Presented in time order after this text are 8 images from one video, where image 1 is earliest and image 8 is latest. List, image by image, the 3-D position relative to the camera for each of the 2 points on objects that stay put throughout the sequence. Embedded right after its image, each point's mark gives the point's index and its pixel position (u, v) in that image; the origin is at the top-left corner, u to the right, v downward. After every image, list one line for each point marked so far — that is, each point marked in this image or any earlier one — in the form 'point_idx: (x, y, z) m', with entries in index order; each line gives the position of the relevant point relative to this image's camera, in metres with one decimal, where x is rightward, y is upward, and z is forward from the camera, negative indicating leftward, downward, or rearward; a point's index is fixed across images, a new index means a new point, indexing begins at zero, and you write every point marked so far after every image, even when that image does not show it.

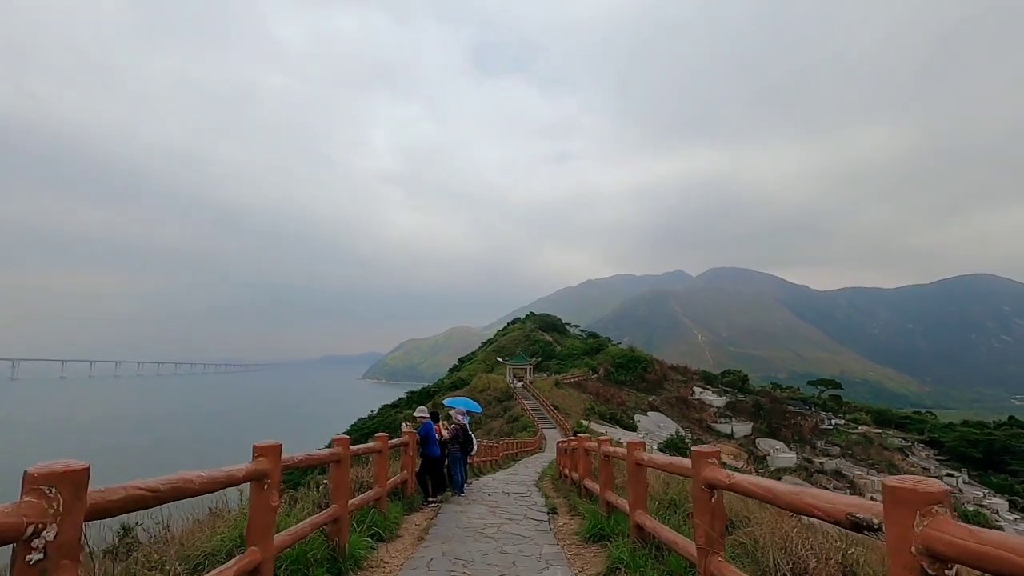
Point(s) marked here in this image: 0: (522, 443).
0: (+0.4, -5.1, +17.4) m
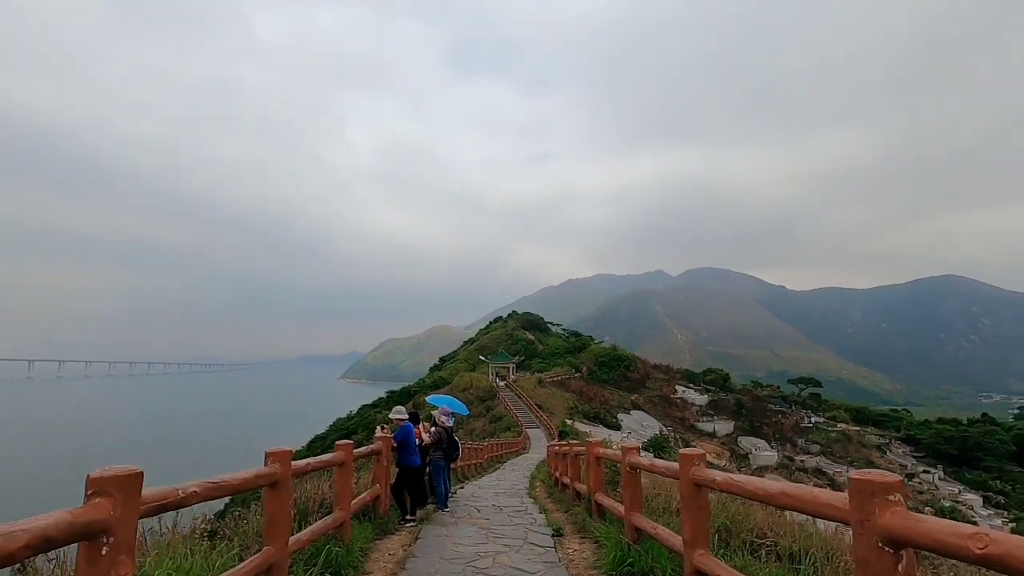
0: (-0.2, -5.0, +16.9) m
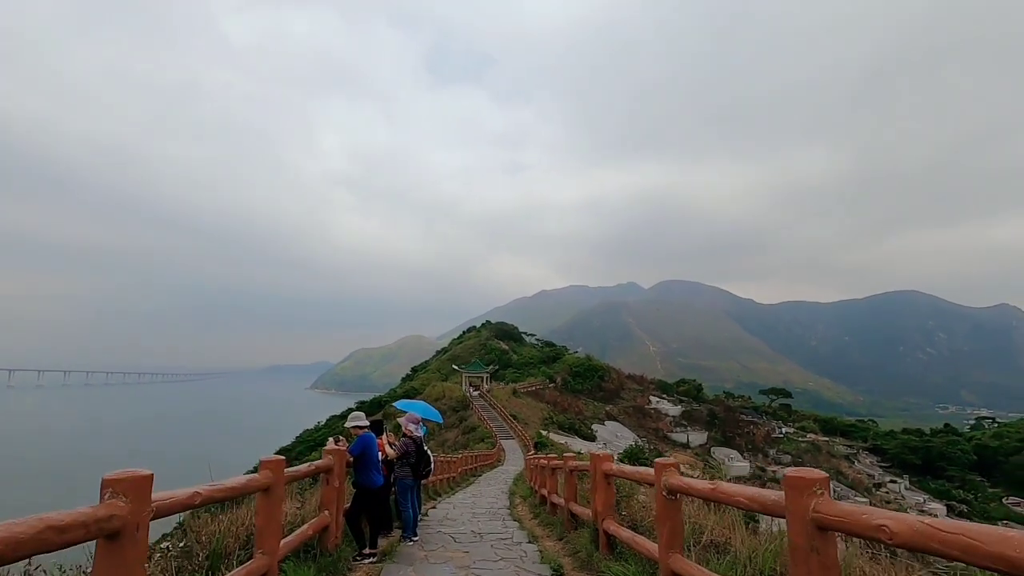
0: (-1.0, -5.2, +16.3) m
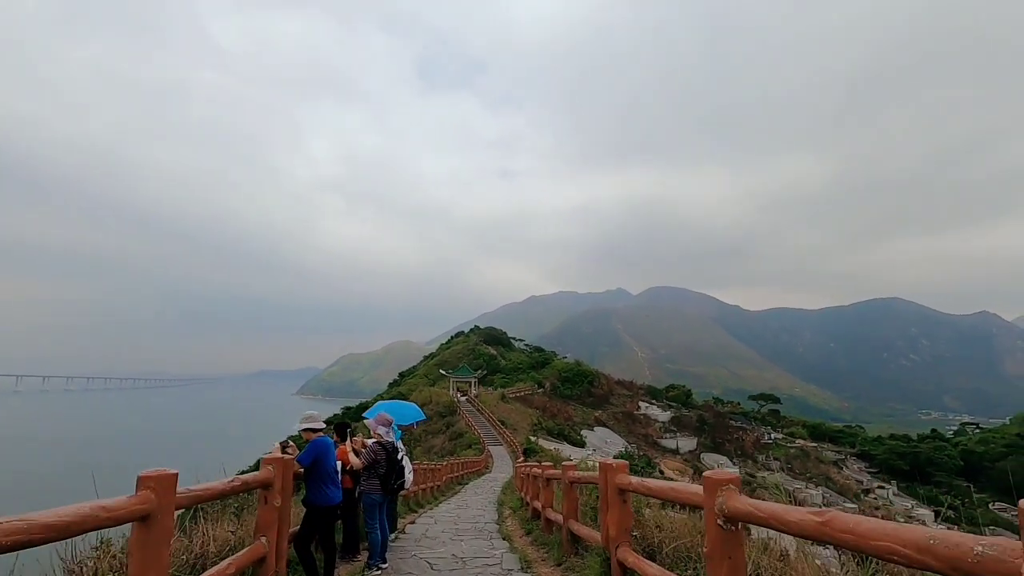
0: (-1.3, -5.3, +15.9) m
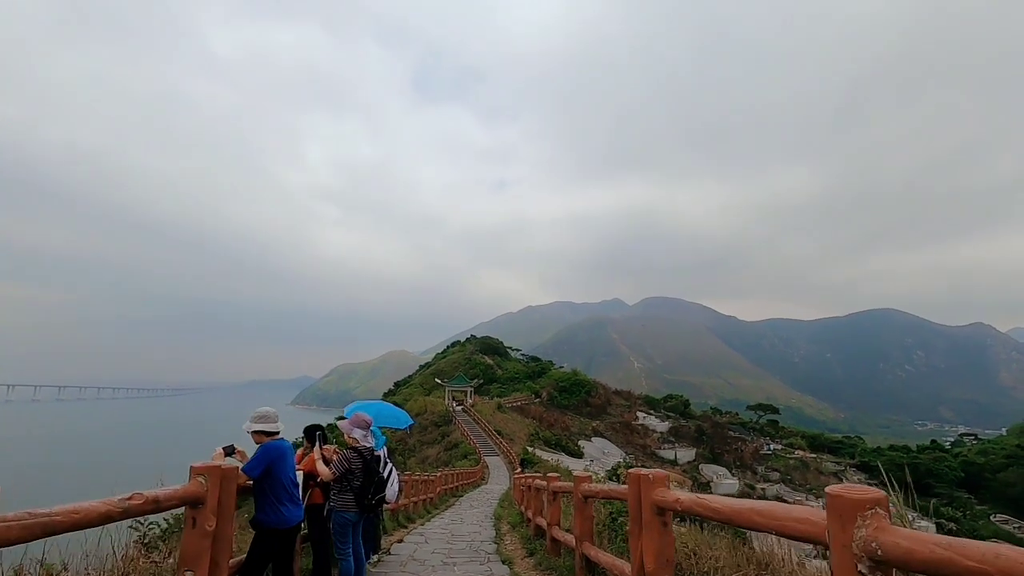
0: (-1.4, -5.4, +15.4) m
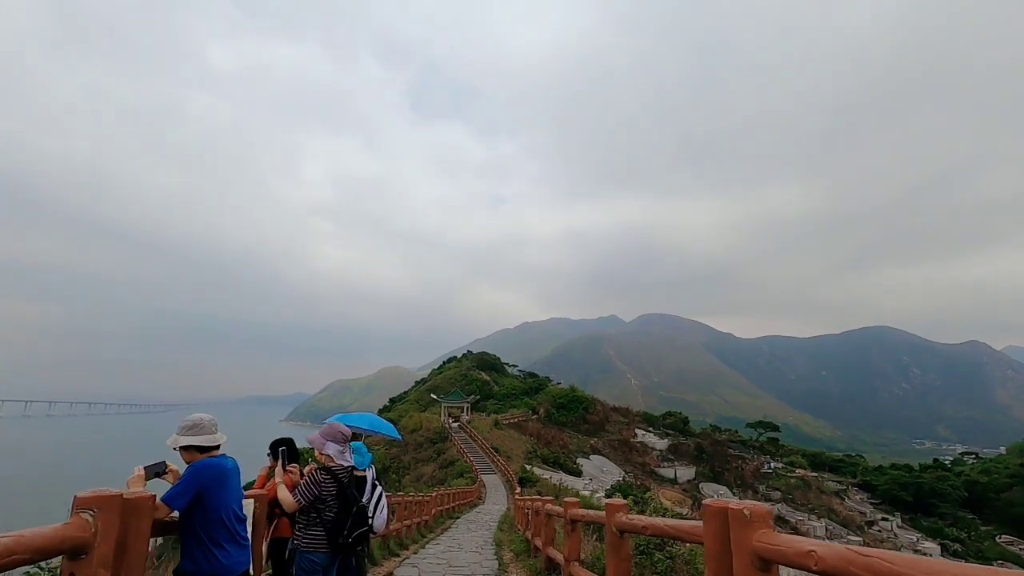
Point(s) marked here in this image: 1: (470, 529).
0: (-1.5, -5.8, +14.9) m
1: (-0.9, -5.1, +11.5) m
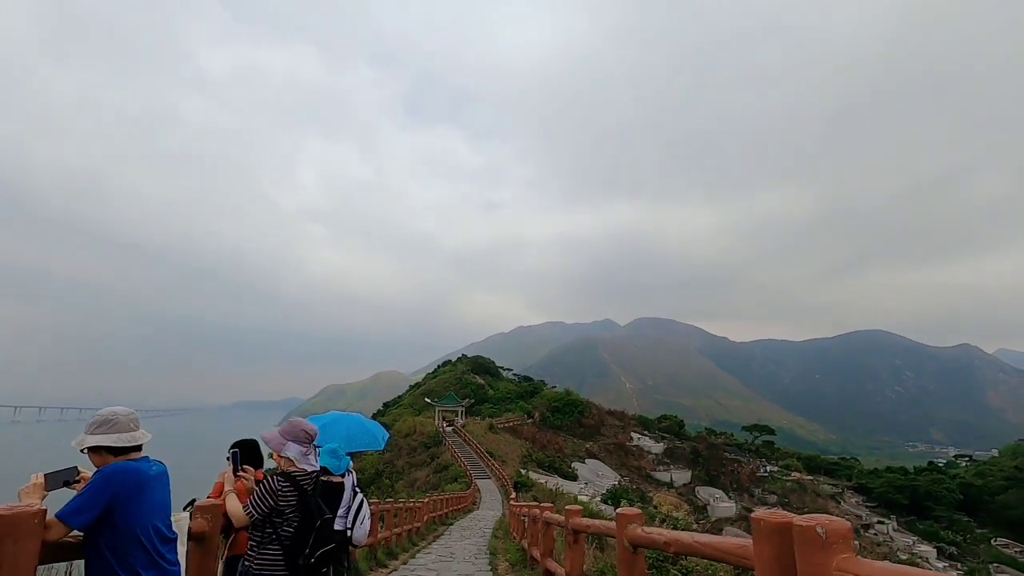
0: (-1.6, -5.8, +14.7) m
1: (-1.0, -5.1, +11.3) m
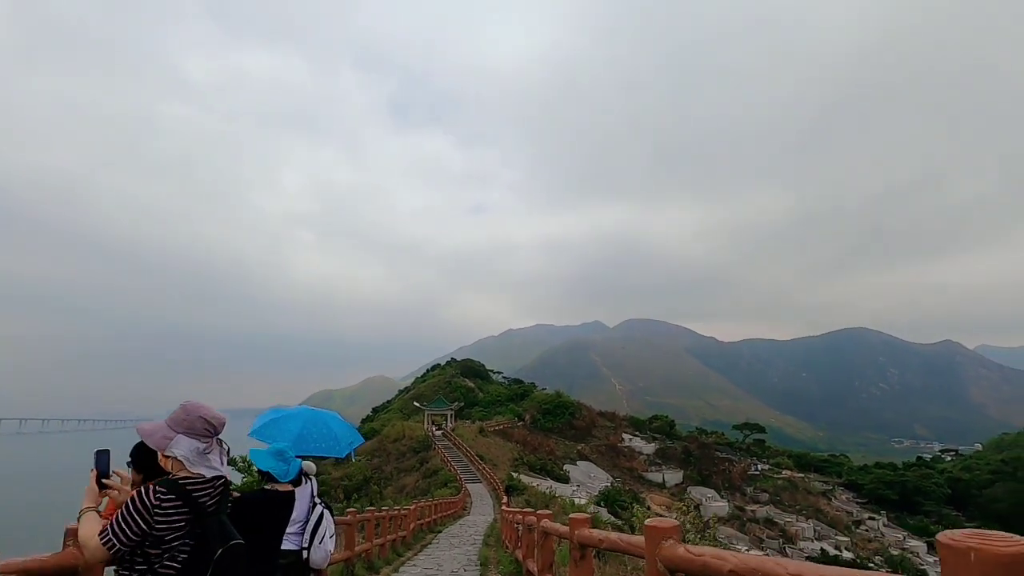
0: (-1.8, -5.8, +14.3) m
1: (-1.2, -5.1, +10.9) m
